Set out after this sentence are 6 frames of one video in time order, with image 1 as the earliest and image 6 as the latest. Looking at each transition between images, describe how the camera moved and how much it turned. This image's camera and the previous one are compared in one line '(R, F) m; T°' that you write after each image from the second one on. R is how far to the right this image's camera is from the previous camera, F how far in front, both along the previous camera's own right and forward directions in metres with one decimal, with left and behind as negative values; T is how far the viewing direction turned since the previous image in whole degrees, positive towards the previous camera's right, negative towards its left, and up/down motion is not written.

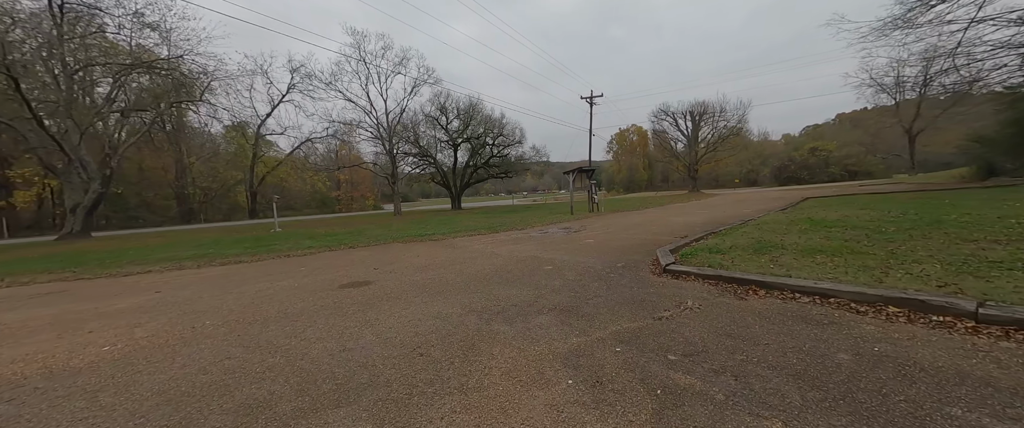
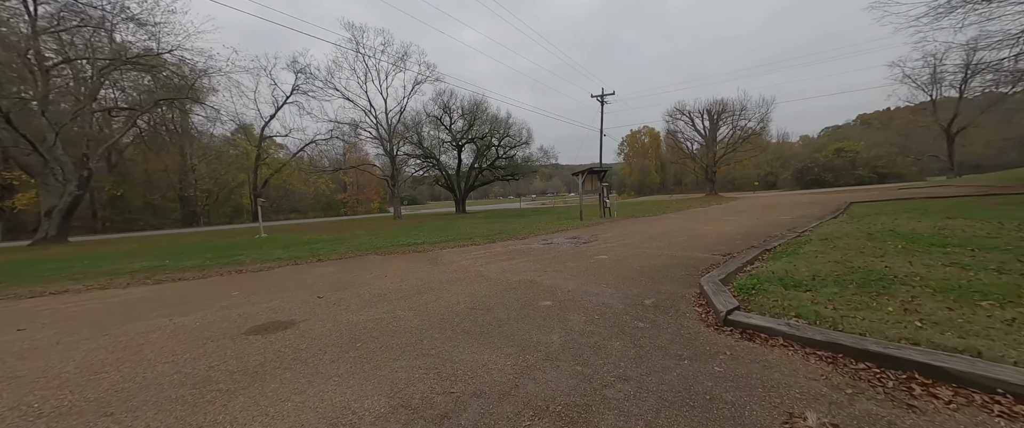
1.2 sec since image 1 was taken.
(+0.4, +2.0) m; -2°
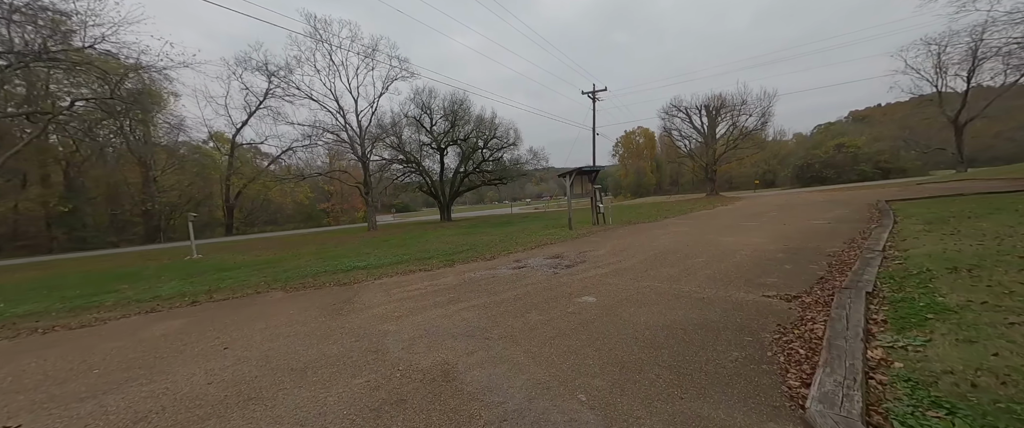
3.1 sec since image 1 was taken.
(+1.0, +2.9) m; +1°
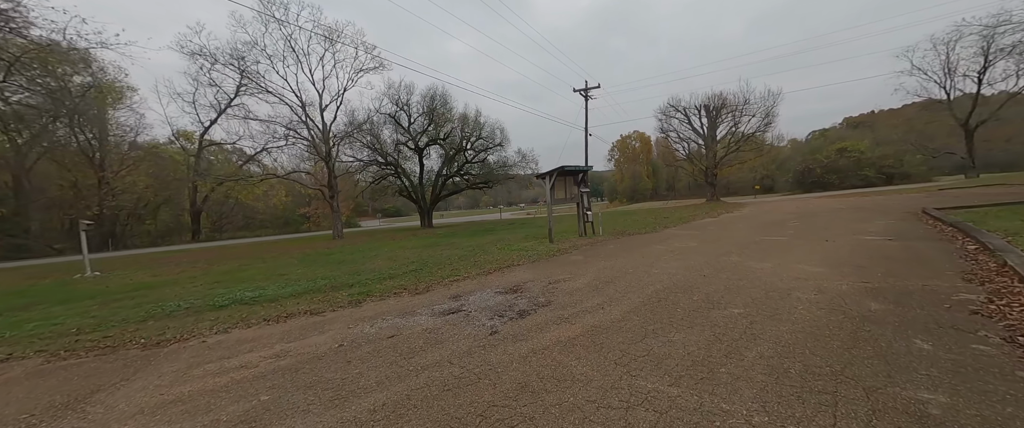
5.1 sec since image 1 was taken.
(+1.2, +3.0) m; +1°
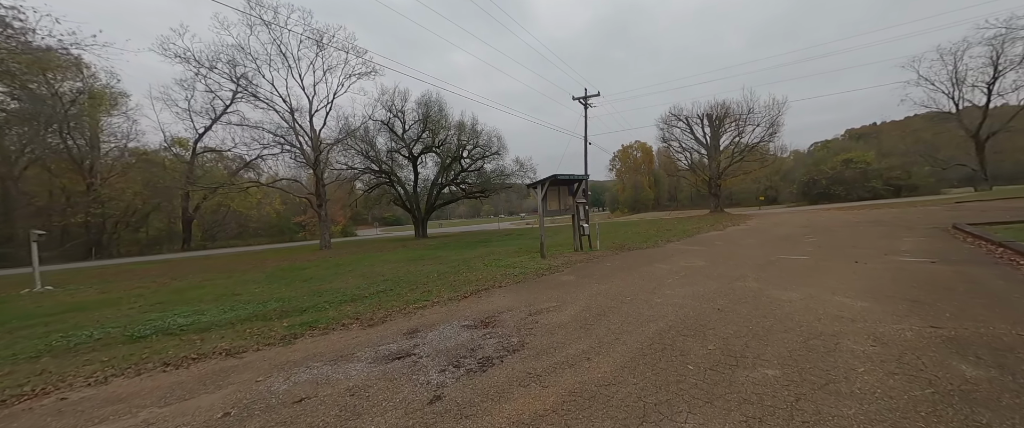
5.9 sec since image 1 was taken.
(+0.5, +1.2) m; 0°
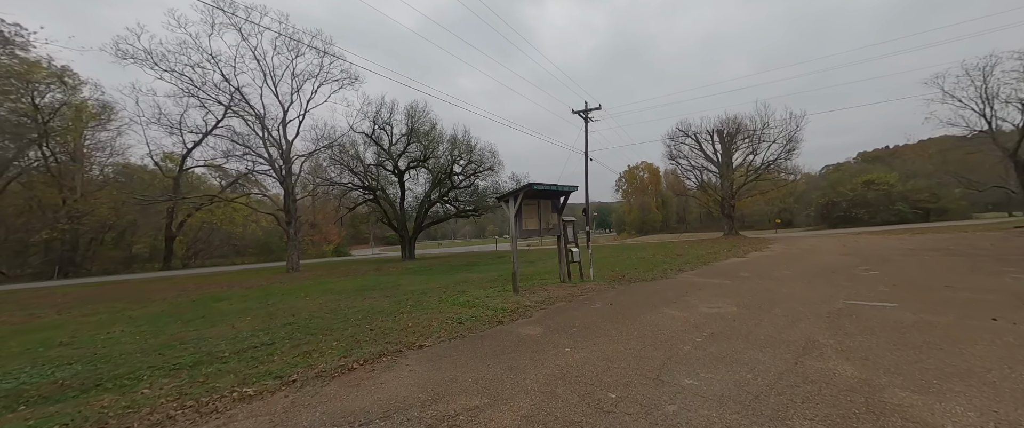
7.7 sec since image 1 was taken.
(+1.2, +2.8) m; -1°
